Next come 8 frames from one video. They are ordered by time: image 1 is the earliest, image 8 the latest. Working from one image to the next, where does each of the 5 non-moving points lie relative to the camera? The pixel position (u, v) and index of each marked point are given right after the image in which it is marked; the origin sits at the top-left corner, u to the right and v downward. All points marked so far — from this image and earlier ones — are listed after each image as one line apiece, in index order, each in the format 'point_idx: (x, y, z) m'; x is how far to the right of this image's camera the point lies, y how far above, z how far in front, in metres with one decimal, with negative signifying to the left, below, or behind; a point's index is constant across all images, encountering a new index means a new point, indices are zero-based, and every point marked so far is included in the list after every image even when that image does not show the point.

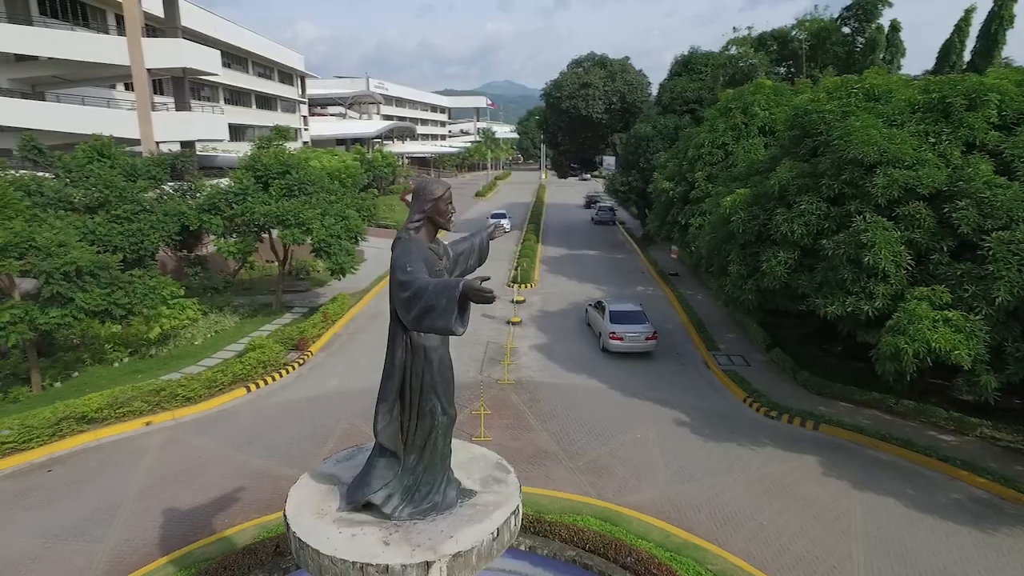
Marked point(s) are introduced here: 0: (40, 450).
0: (-8.1, -2.8, +10.7) m
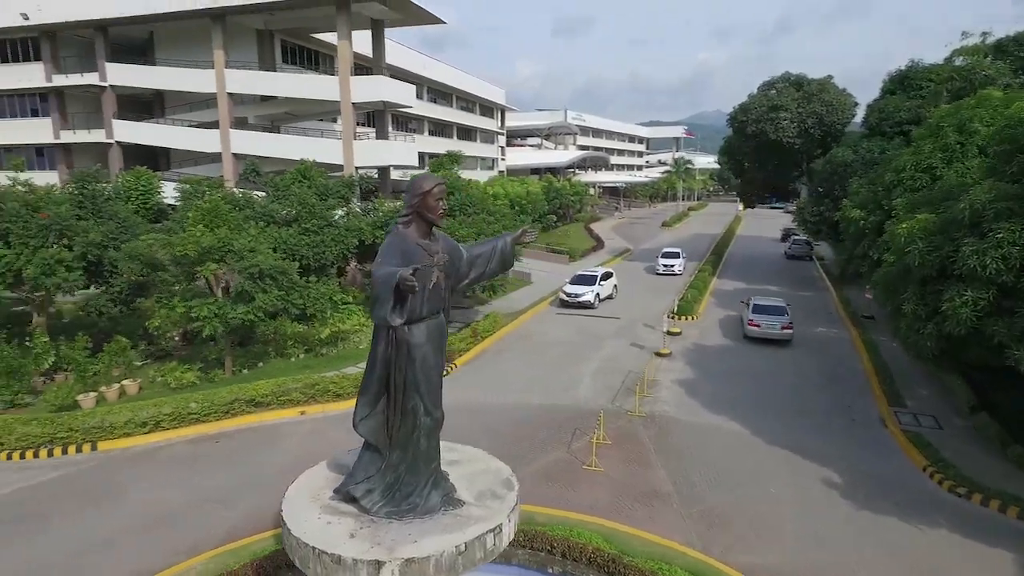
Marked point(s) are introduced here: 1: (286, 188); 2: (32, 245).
0: (-6.0, -2.7, +12.5) m
1: (-6.6, +2.9, +18.1) m
2: (-10.1, +0.9, +13.2) m
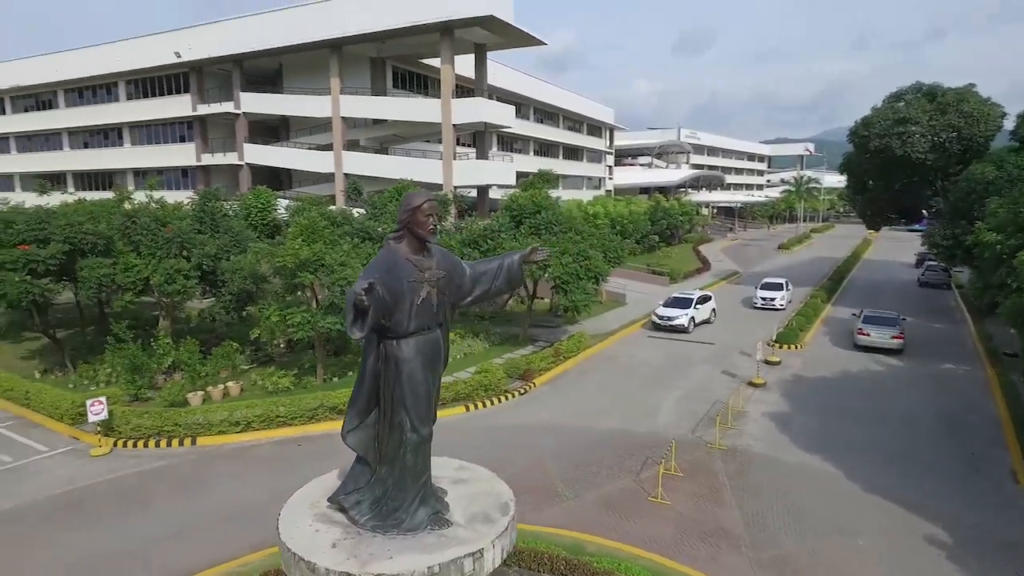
0: (-4.5, -3.0, +13.2) m
1: (-4.0, +2.5, +19.1) m
2: (-8.4, +0.8, +14.8) m
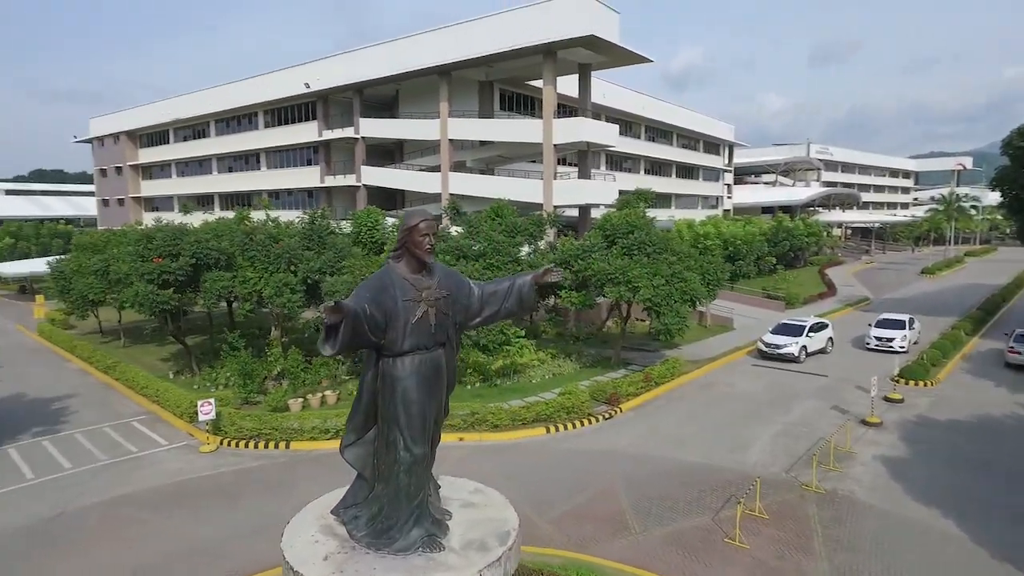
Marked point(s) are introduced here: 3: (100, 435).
0: (-2.8, -3.3, +13.7) m
1: (-1.1, +2.0, +19.5) m
2: (-6.3, +0.5, +16.1) m
3: (-9.3, -3.3, +14.1) m
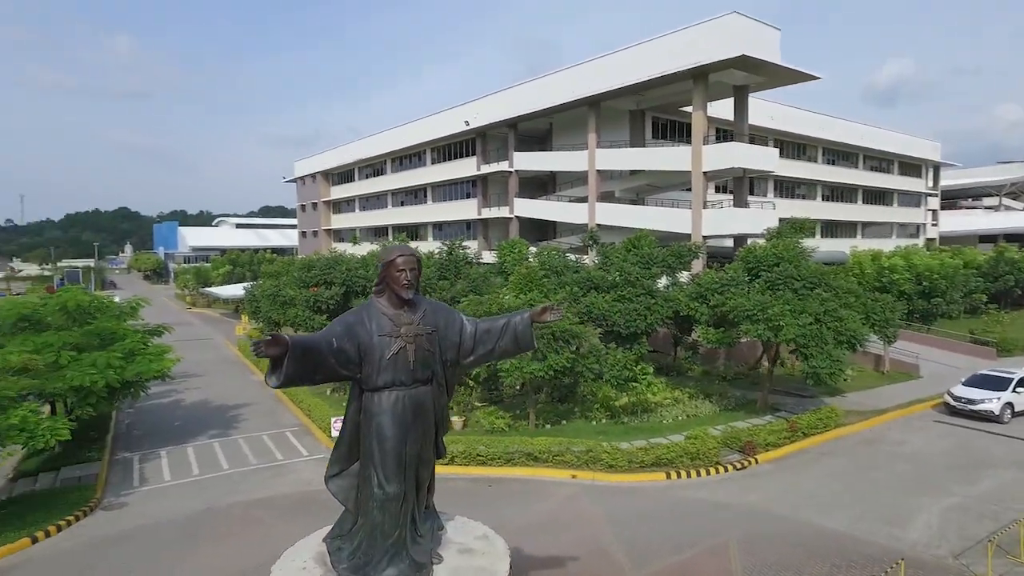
0: (-0.3, -4.0, +13.8) m
1: (+3.1, +1.0, +19.1) m
2: (-2.9, -0.3, +17.1) m
3: (-6.5, -3.9, +15.9) m
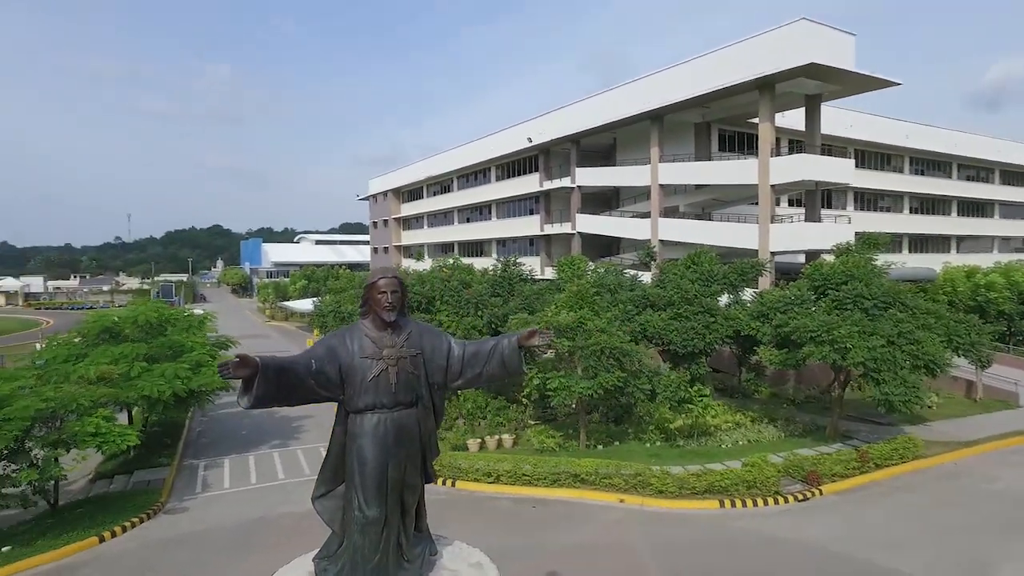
0: (+0.7, -4.4, +13.6) m
1: (+4.7, +0.5, +18.6) m
2: (-1.4, -0.7, +17.3) m
3: (-5.2, -4.3, +16.3) m
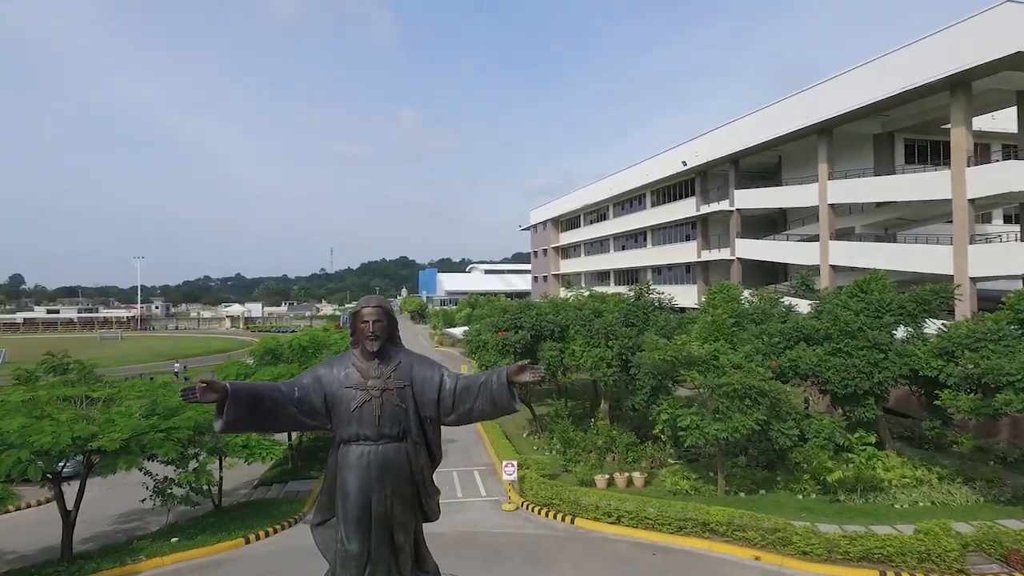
0: (+3.1, -5.0, +12.5) m
1: (+8.4, -0.4, +16.4) m
2: (+2.1, -1.5, +16.8) m
3: (-1.7, -5.1, +16.8) m
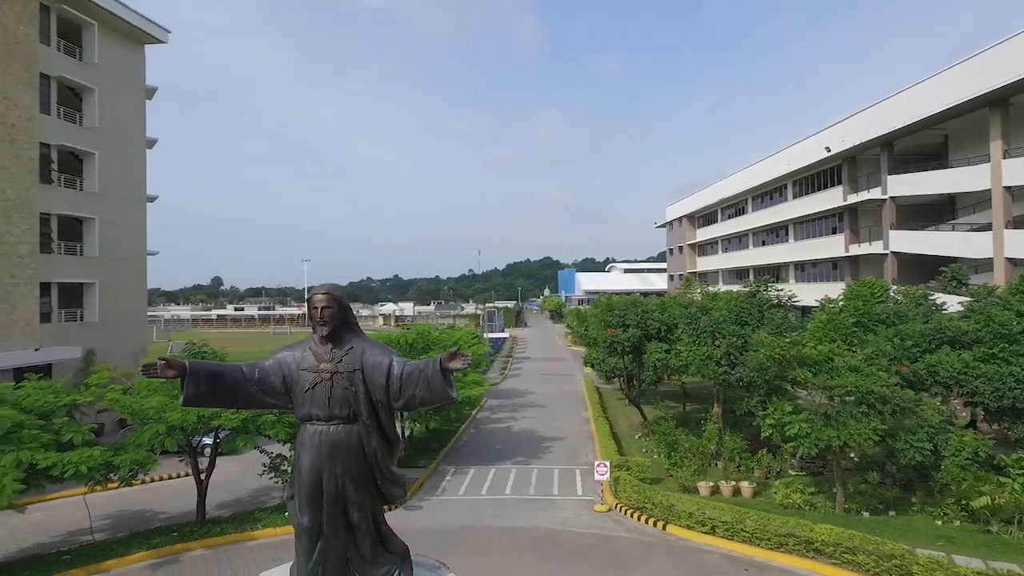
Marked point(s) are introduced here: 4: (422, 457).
0: (+4.7, -4.9, +11.5) m
1: (+10.7, -0.3, +14.1) m
2: (+4.7, -1.4, +15.9) m
3: (+1.0, -5.0, +16.8) m
4: (-2.5, -4.9, +18.0) m
